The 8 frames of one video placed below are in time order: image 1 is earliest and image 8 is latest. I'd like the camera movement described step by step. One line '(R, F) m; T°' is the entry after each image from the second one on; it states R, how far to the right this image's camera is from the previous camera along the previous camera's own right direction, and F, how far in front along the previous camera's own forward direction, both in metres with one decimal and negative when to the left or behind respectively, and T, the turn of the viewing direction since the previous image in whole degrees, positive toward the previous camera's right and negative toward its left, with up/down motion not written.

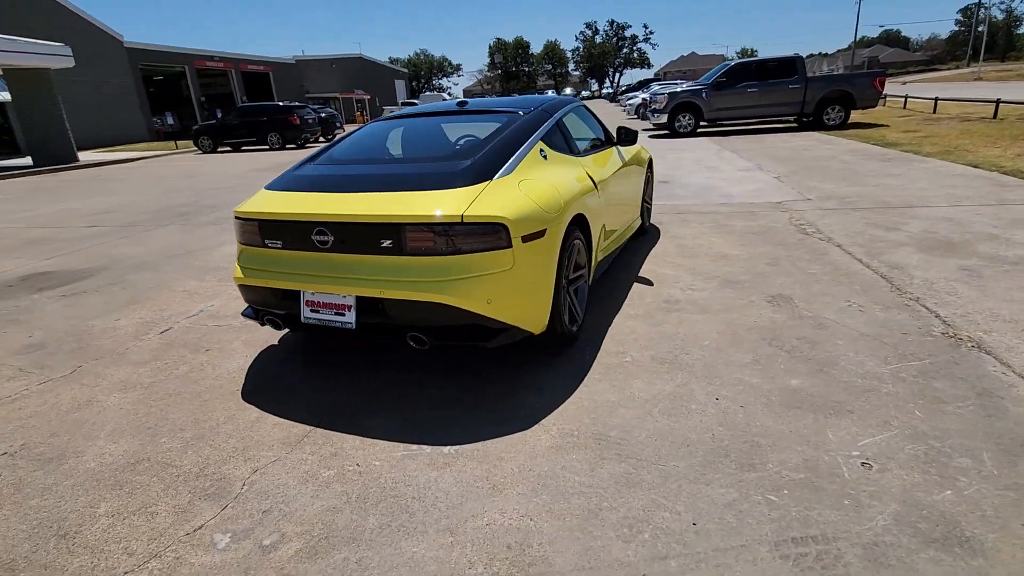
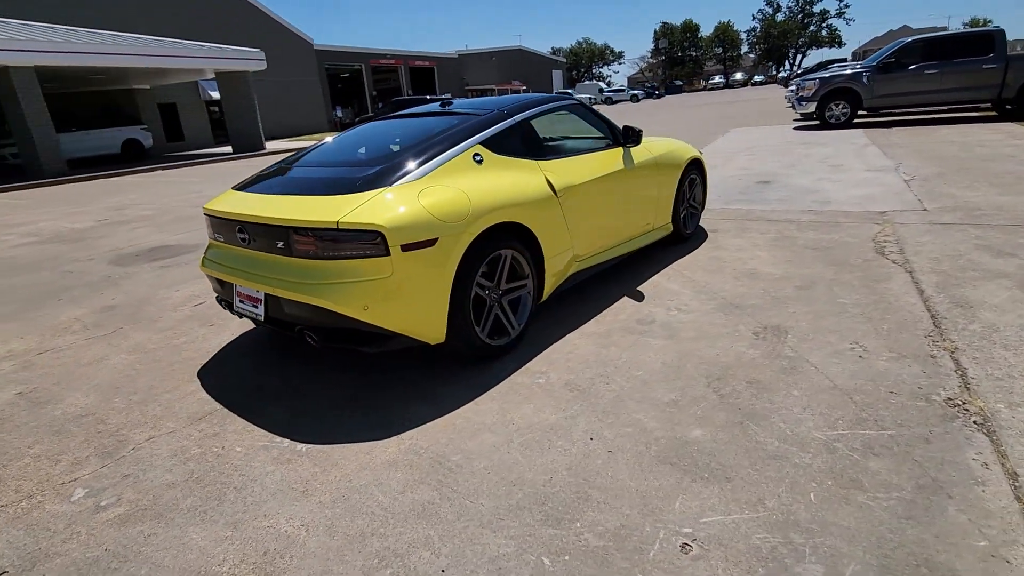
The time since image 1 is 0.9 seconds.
(+1.3, +0.3) m; -16°
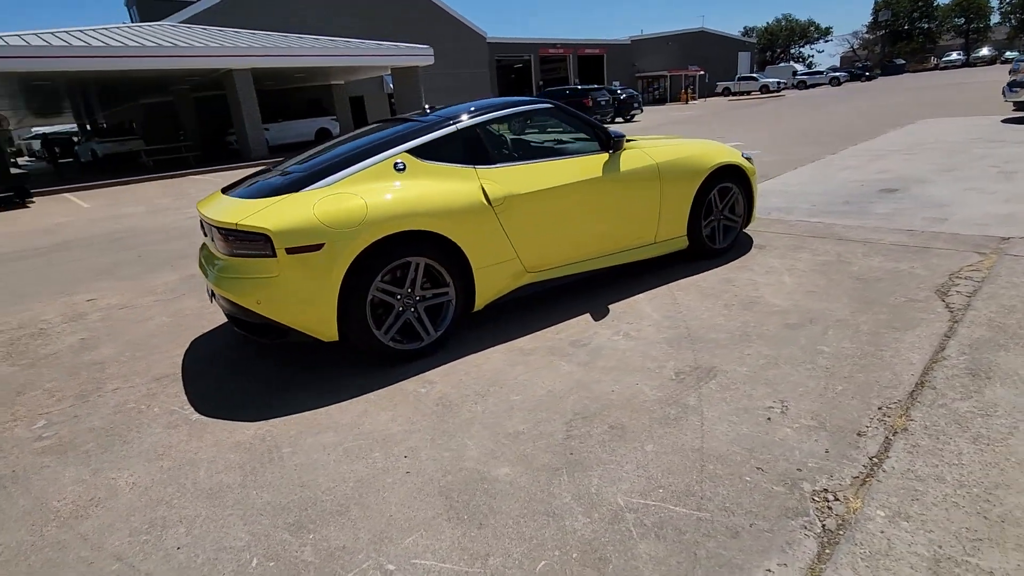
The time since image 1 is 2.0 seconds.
(+1.5, +0.3) m; -17°
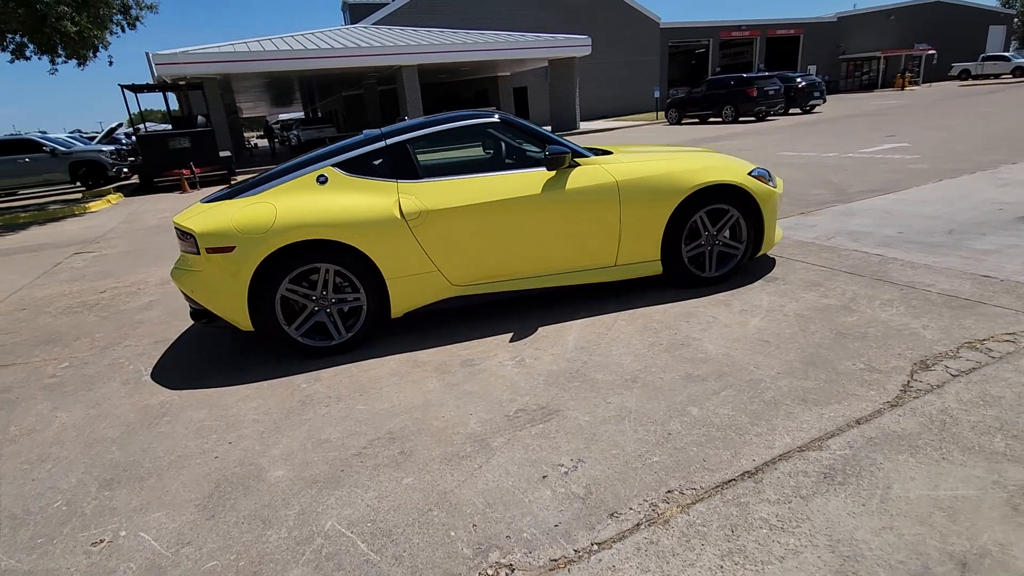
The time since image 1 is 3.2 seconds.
(+1.7, +0.3) m; -18°
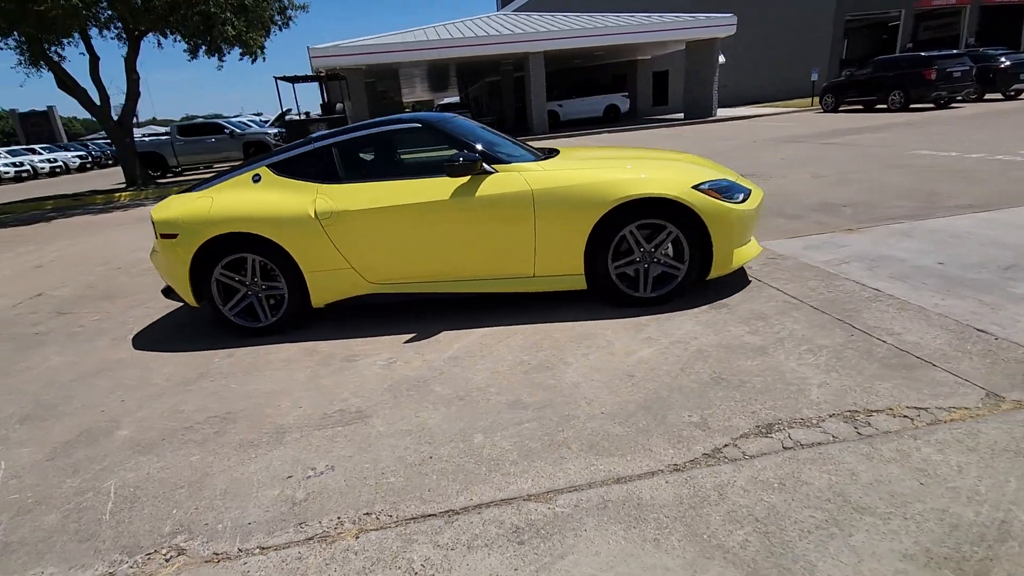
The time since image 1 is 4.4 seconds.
(+1.7, +0.2) m; -15°
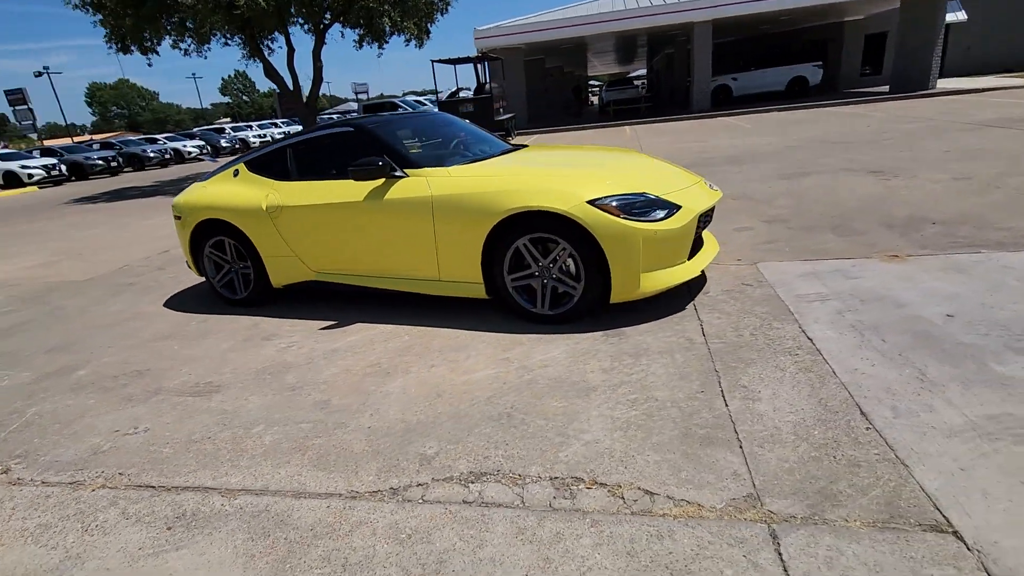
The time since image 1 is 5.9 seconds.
(+2.0, +0.3) m; -19°
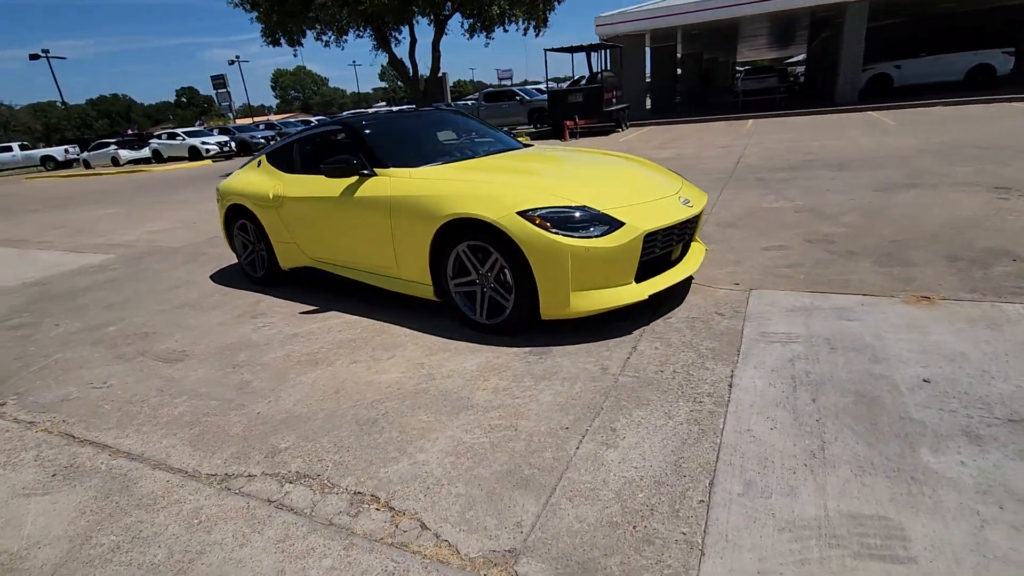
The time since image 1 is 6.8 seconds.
(+1.3, +0.2) m; -13°
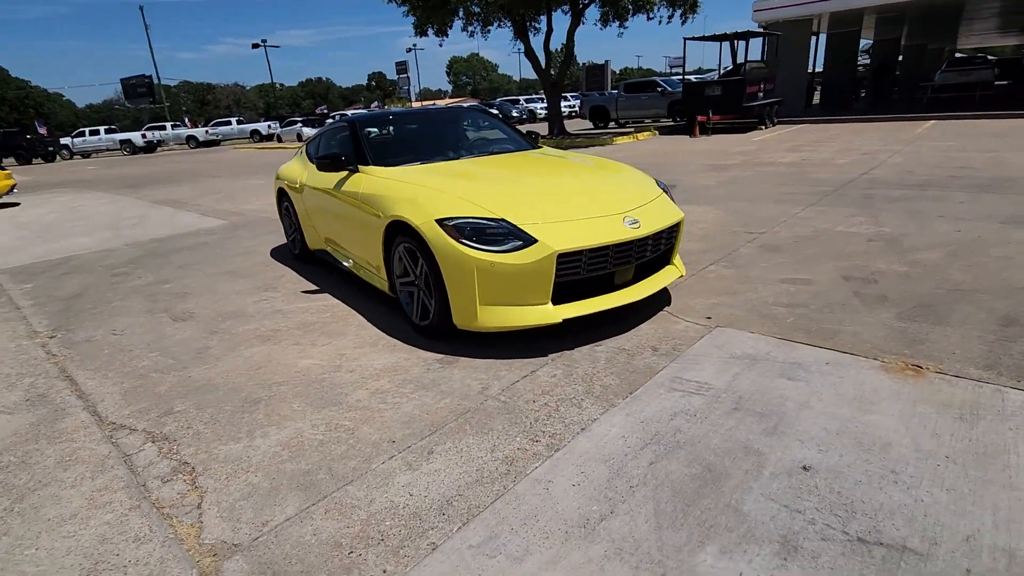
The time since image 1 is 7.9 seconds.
(+1.4, +0.2) m; -15°
